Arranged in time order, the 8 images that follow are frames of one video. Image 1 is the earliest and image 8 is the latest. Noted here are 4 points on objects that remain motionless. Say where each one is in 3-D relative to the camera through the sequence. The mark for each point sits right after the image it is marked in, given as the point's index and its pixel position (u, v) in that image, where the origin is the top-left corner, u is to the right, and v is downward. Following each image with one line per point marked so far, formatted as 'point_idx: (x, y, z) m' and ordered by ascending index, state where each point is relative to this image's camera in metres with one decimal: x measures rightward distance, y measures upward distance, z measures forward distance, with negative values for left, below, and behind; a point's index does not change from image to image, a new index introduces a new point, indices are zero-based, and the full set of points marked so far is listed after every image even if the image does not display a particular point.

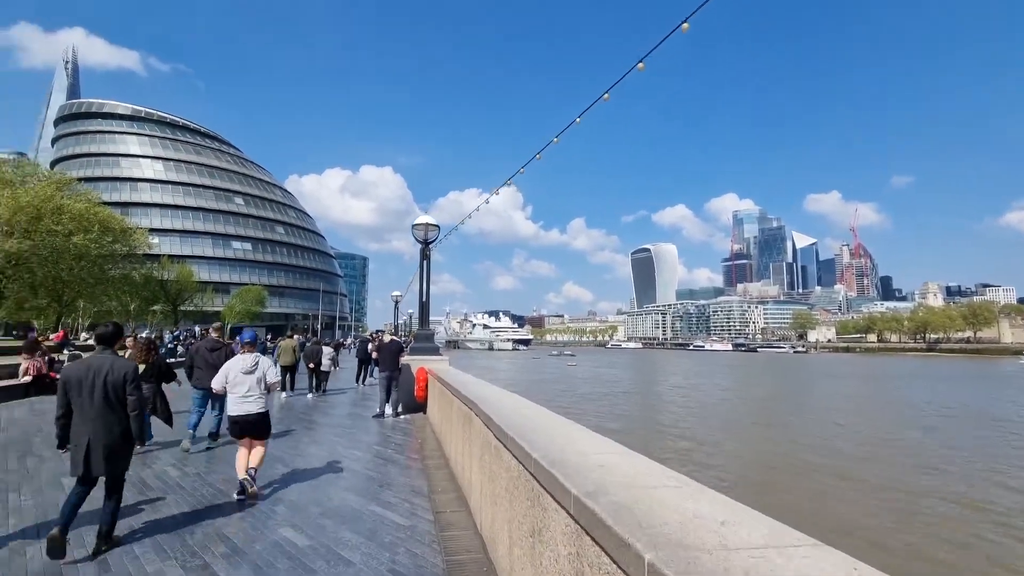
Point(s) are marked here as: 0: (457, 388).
0: (-0.8, -1.4, +7.4) m
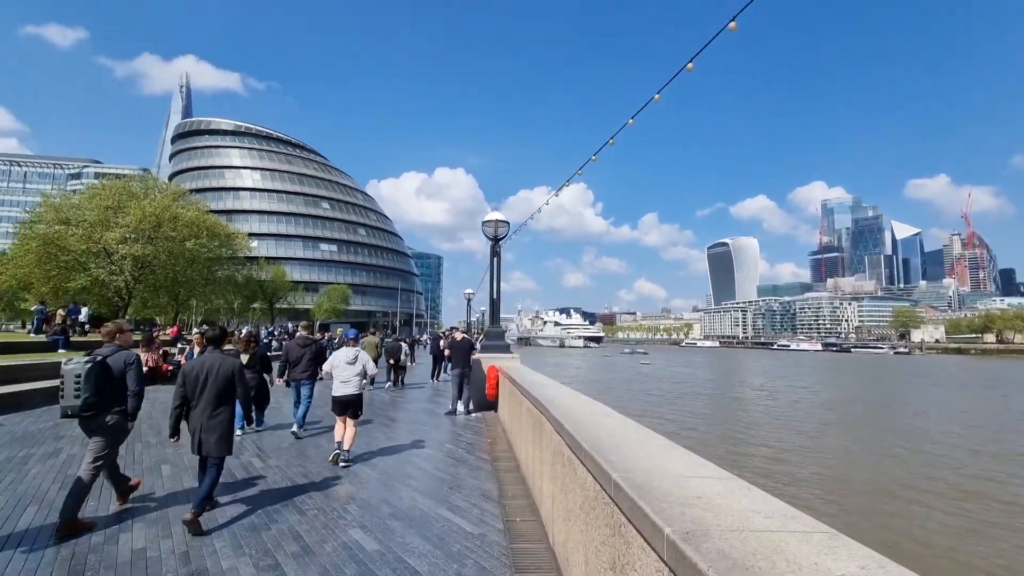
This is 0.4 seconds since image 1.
0: (+0.2, -1.3, +7.2) m
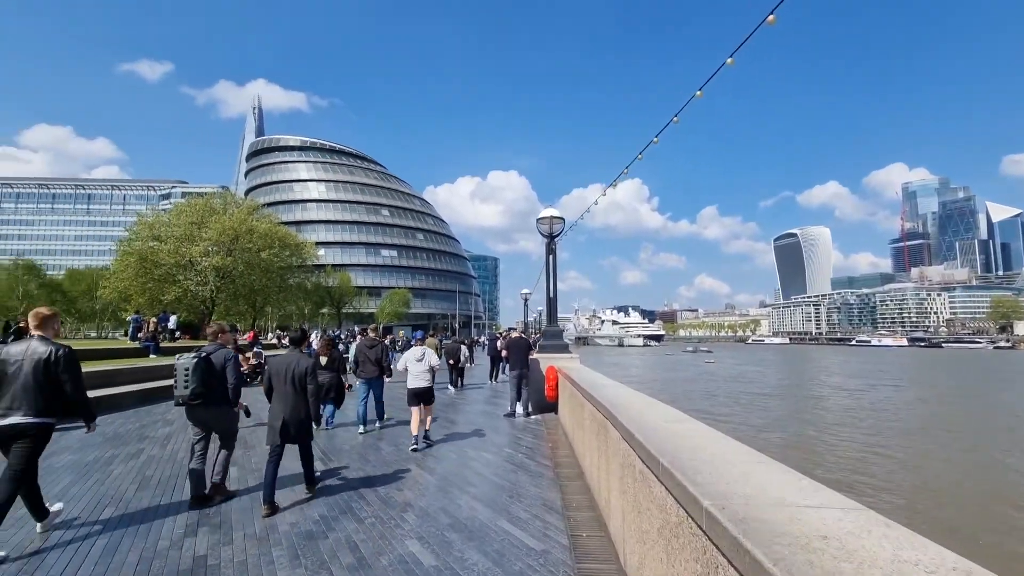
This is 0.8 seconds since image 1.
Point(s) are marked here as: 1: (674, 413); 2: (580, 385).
0: (+0.9, -1.3, +6.8) m
1: (+1.3, -1.0, +4.3) m
2: (+1.0, -1.5, +8.4) m
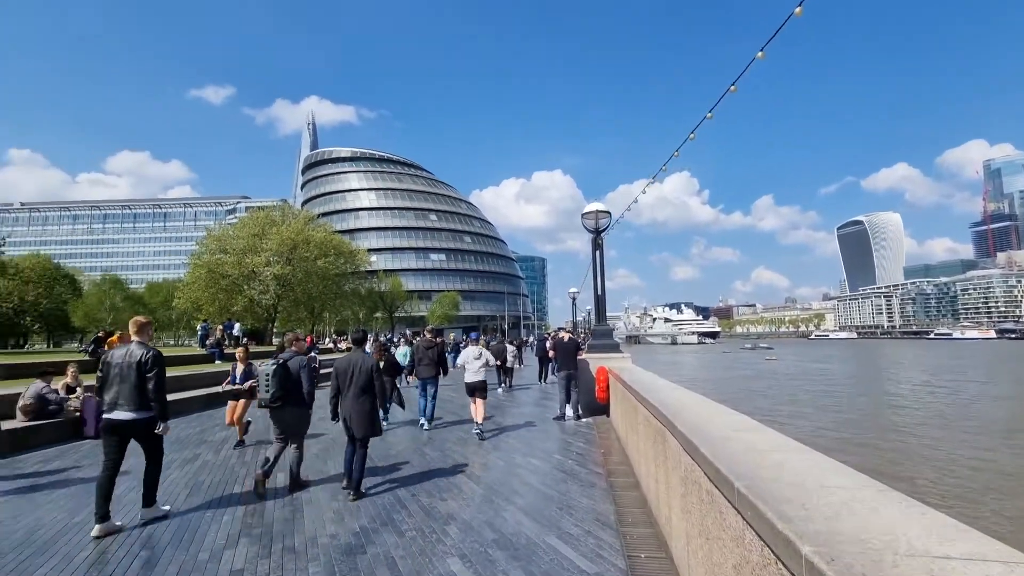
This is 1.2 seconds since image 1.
0: (+1.5, -1.2, +6.4) m
1: (+1.6, -0.9, +3.8) m
2: (+1.8, -1.4, +7.9) m
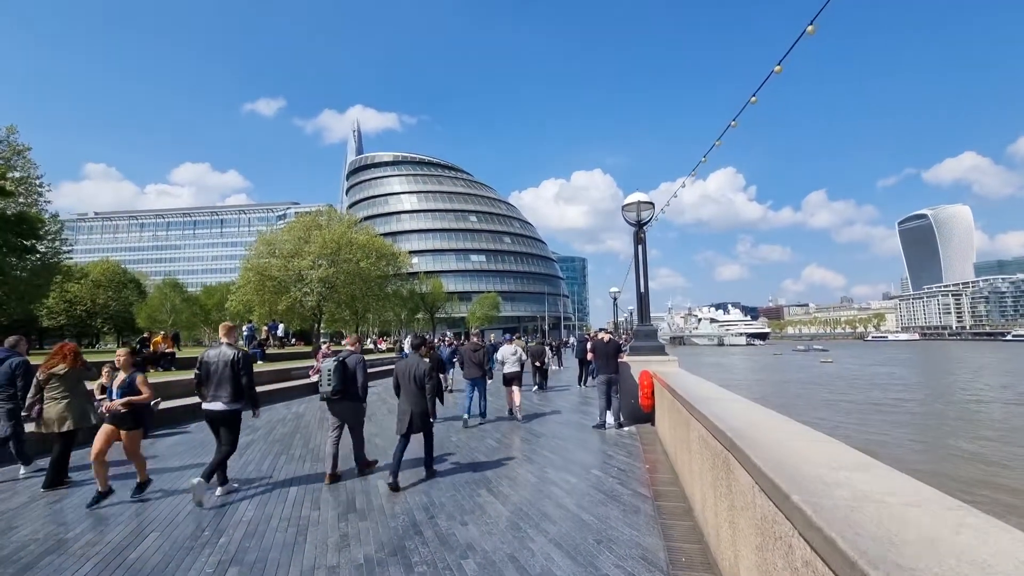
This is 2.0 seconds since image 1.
0: (+1.8, -1.2, +5.5) m
1: (+1.7, -0.9, +3.0) m
2: (+2.2, -1.4, +7.1) m
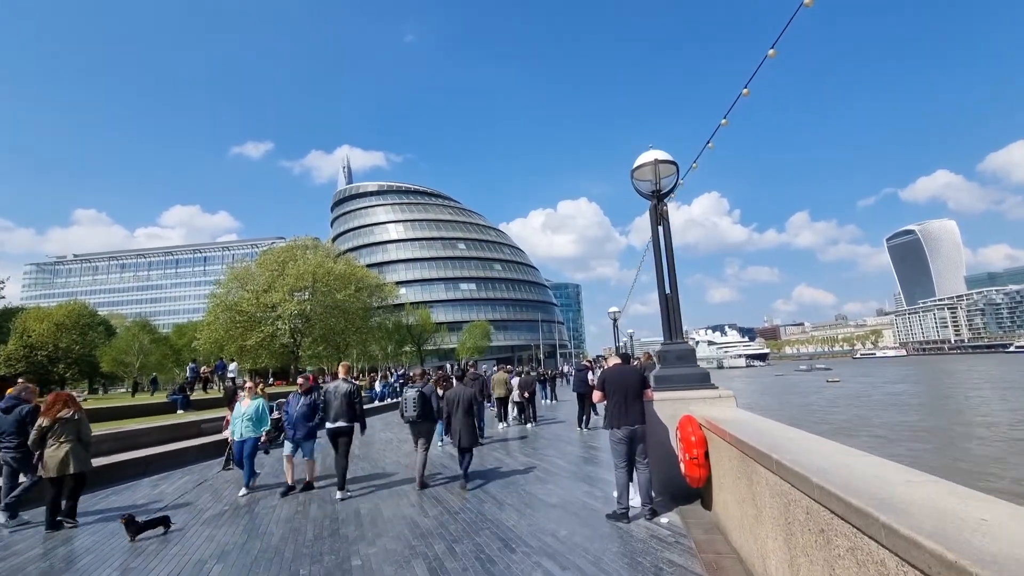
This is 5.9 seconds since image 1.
0: (+1.4, -0.9, +1.8) m
1: (+1.4, -0.4, -0.7) m
2: (+1.8, -1.2, +3.3) m
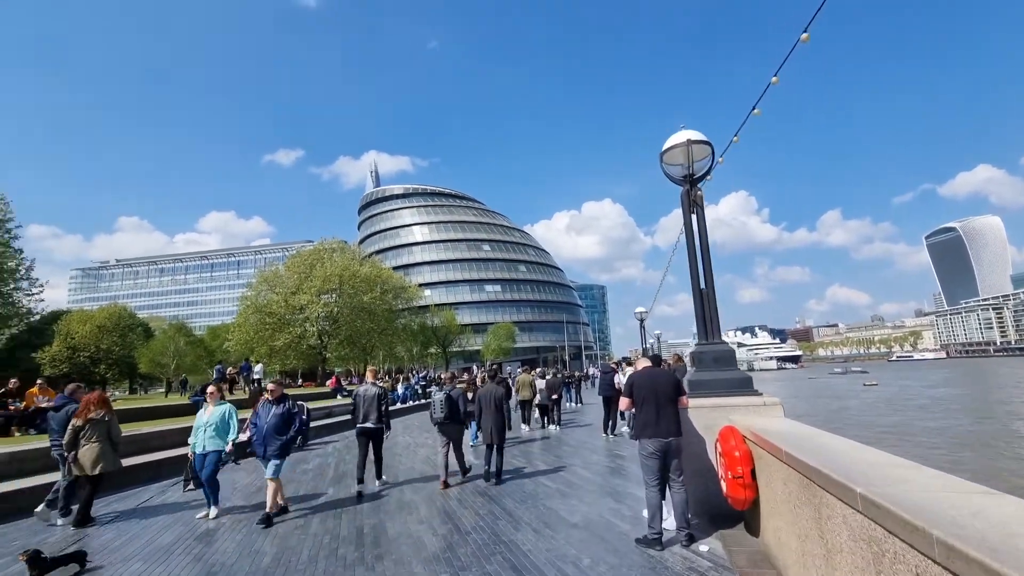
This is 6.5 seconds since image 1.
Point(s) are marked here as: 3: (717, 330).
0: (+1.4, -0.8, +1.1) m
1: (+1.2, -0.4, -1.4) m
2: (+1.8, -1.1, +2.6) m
3: (+2.4, -0.5, +6.3) m
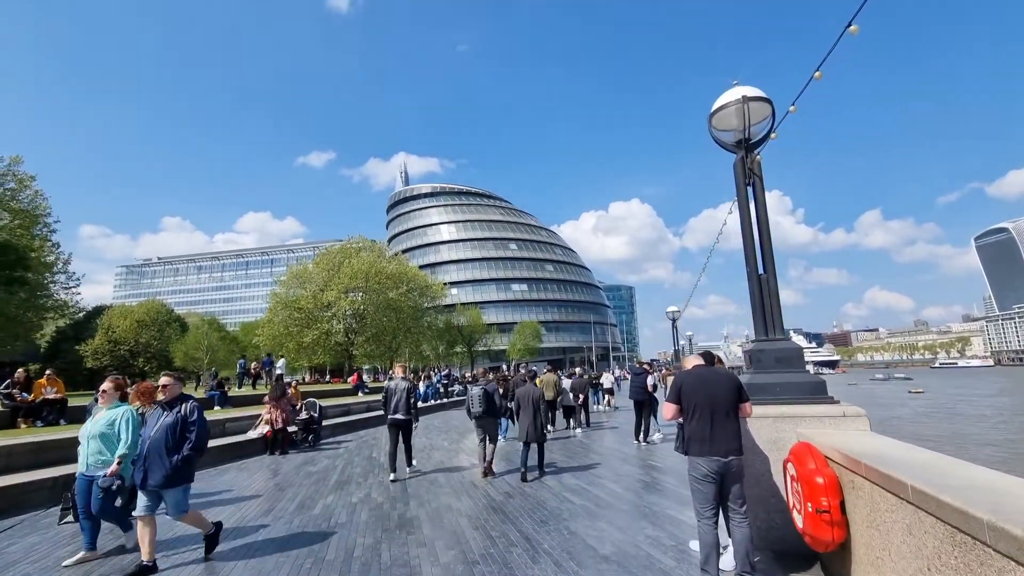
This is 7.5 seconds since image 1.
0: (+1.3, -0.6, +0.1) m
1: (+1.0, -0.2, -2.4) m
2: (+1.8, -0.9, +1.6) m
3: (+2.6, -0.3, +5.2) m
